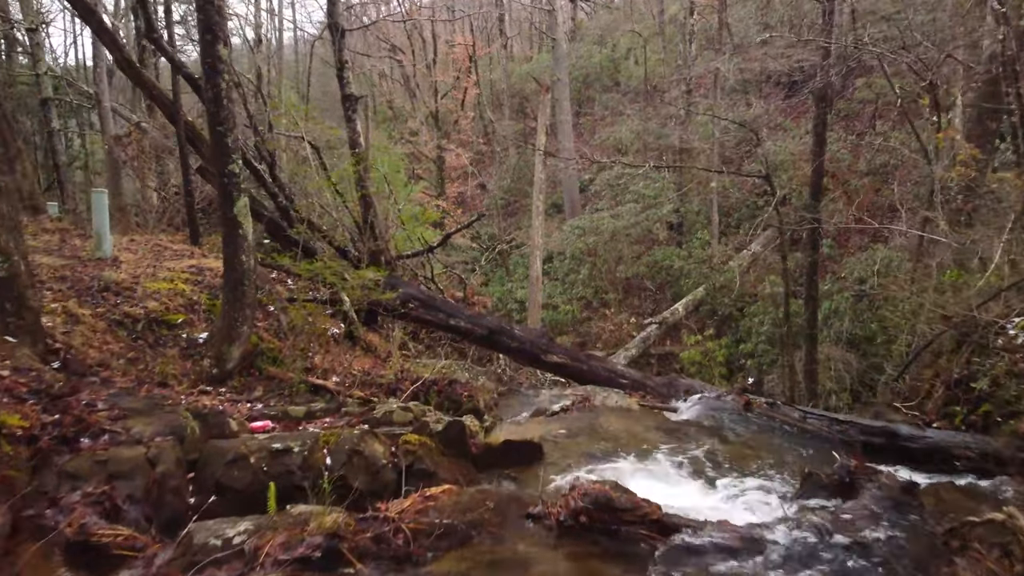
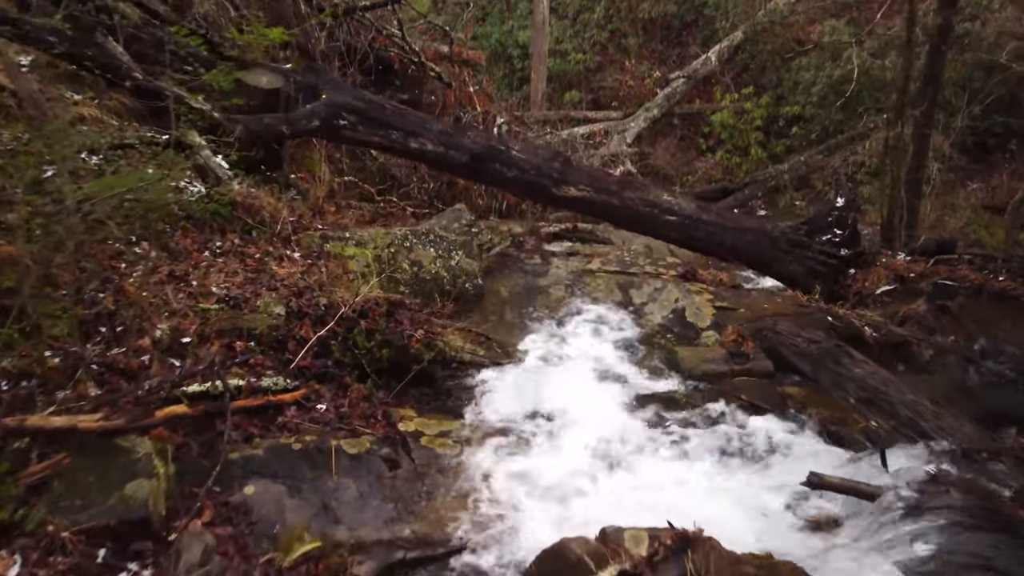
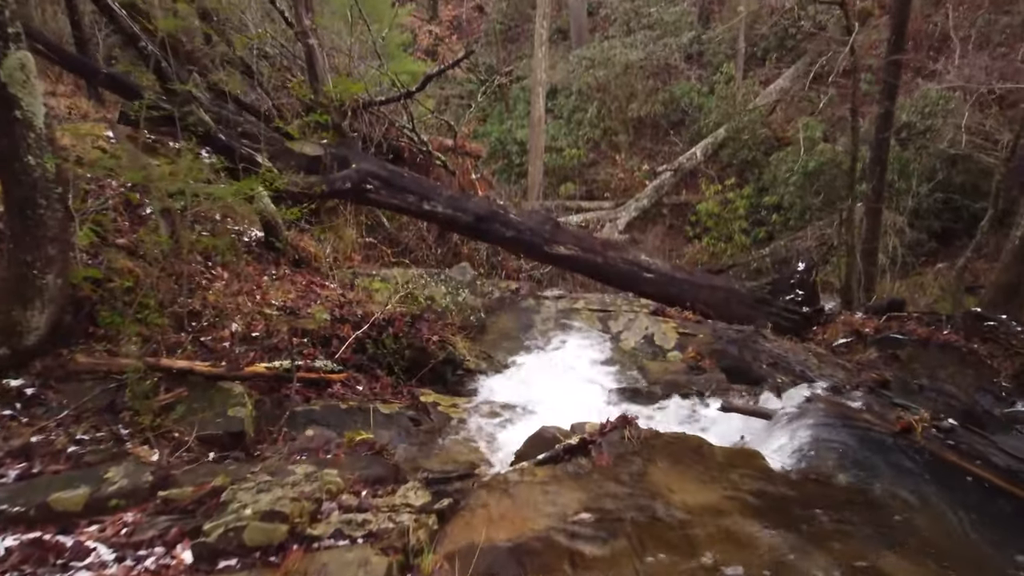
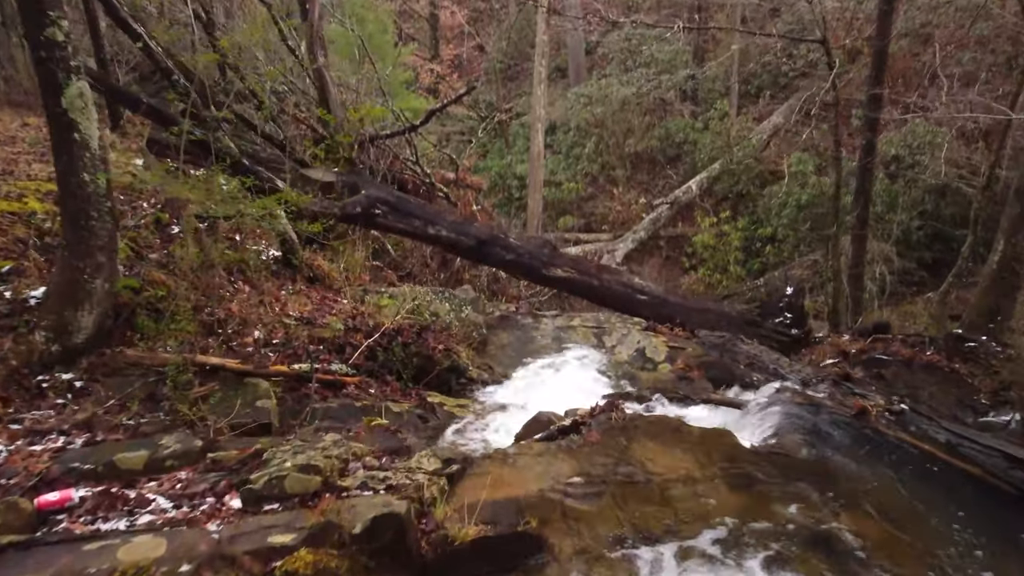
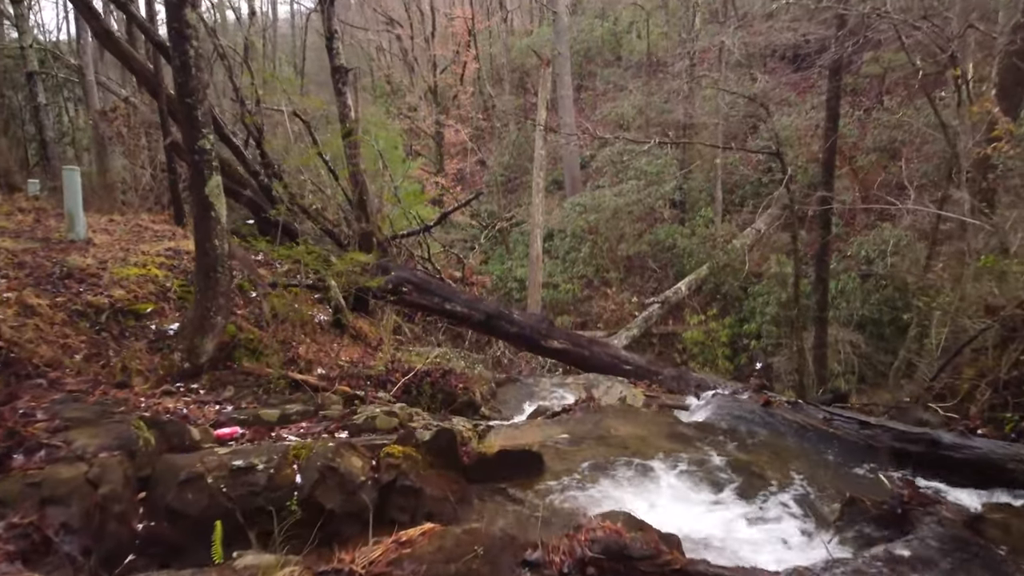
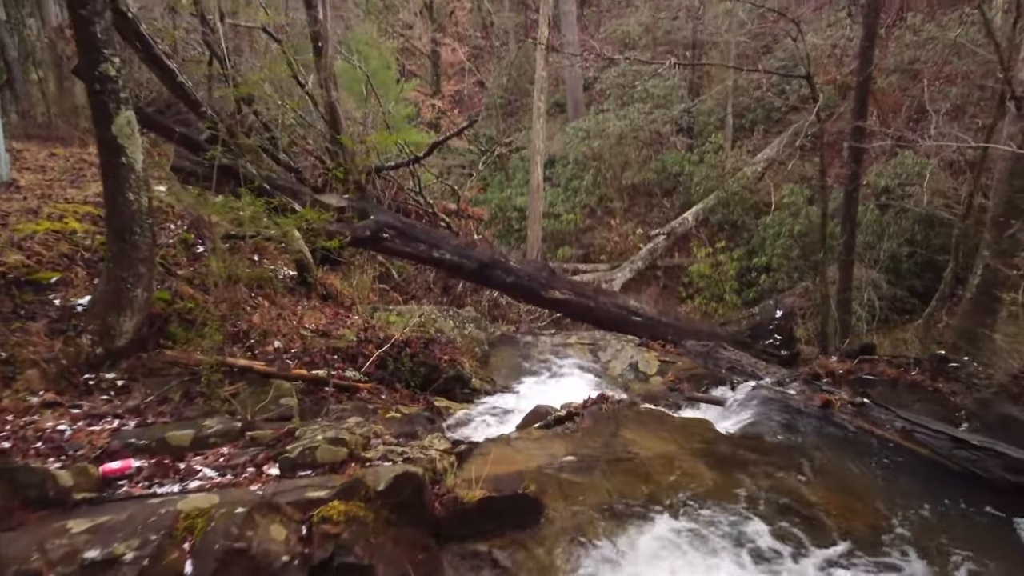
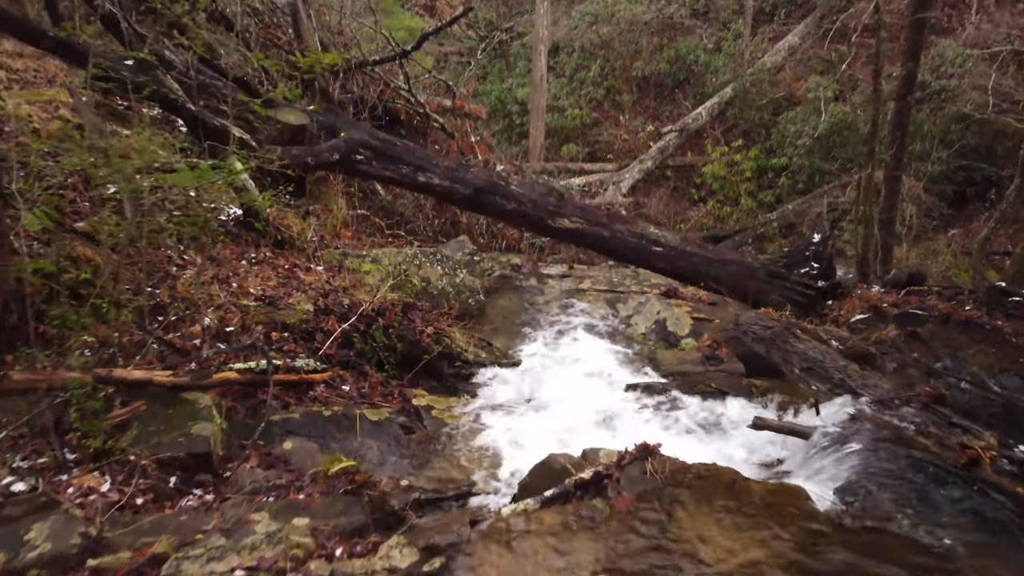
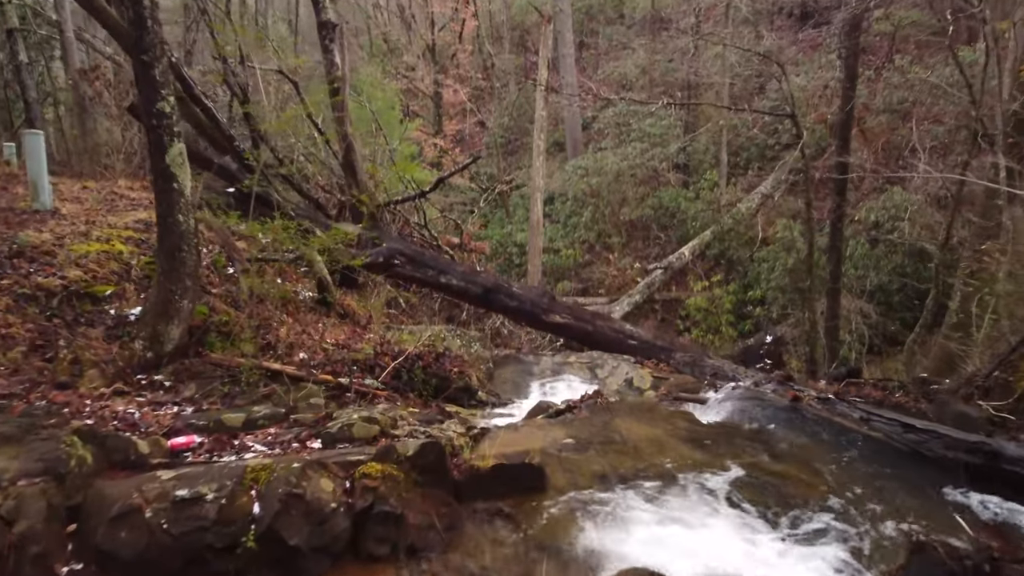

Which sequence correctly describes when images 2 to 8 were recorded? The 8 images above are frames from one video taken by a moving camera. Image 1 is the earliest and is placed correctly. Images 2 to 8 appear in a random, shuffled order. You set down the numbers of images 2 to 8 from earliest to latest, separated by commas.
5, 8, 6, 4, 3, 7, 2
